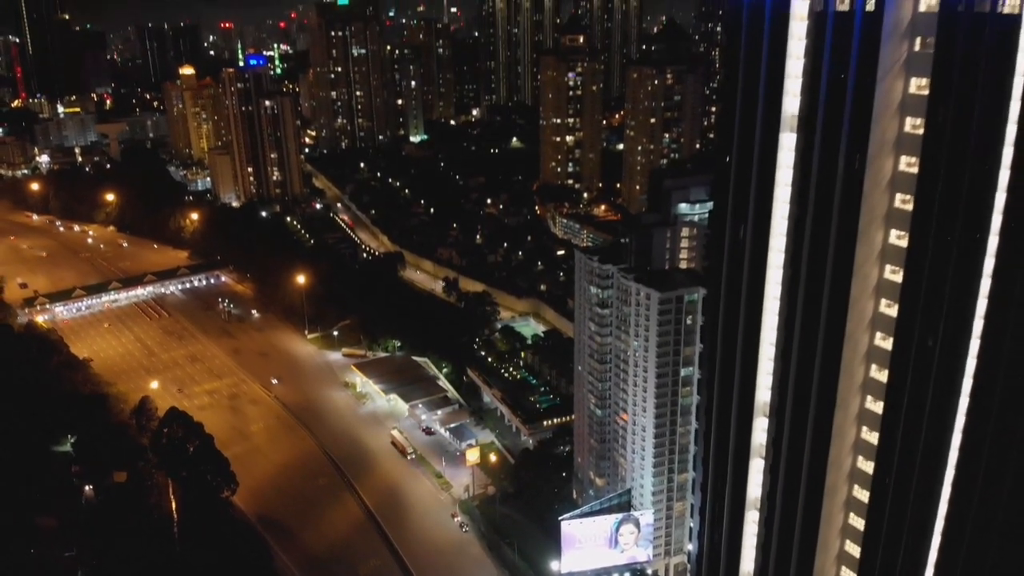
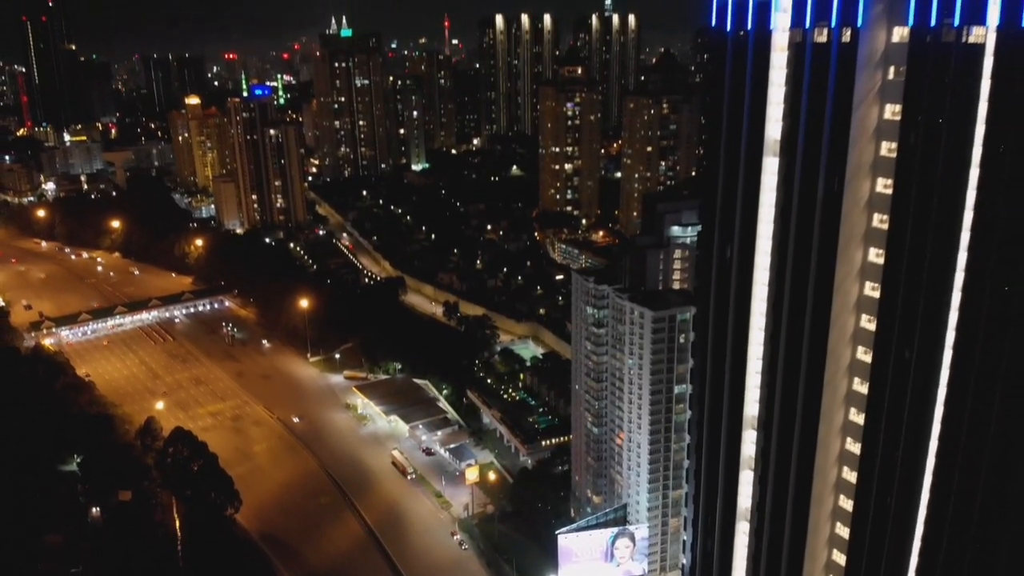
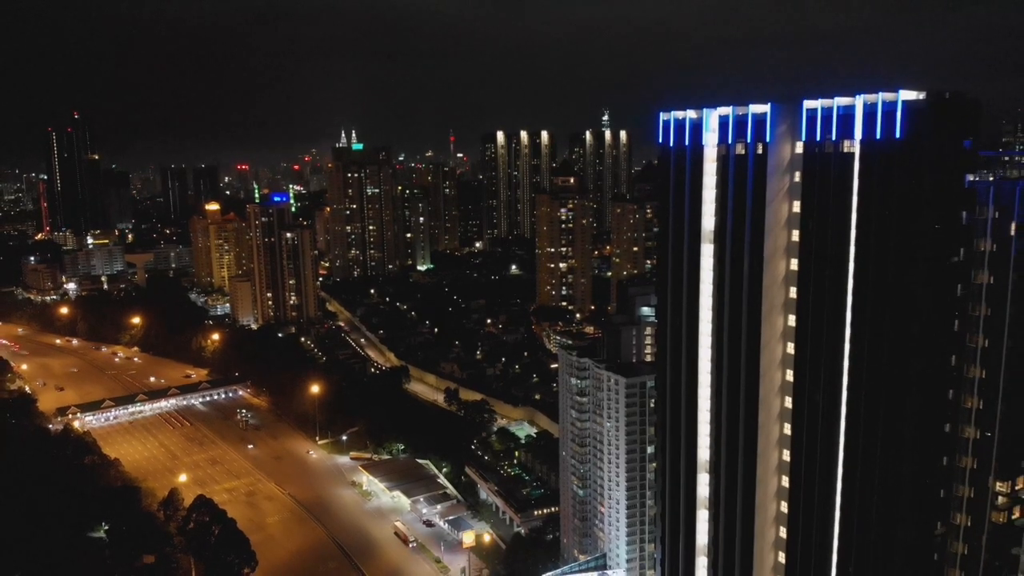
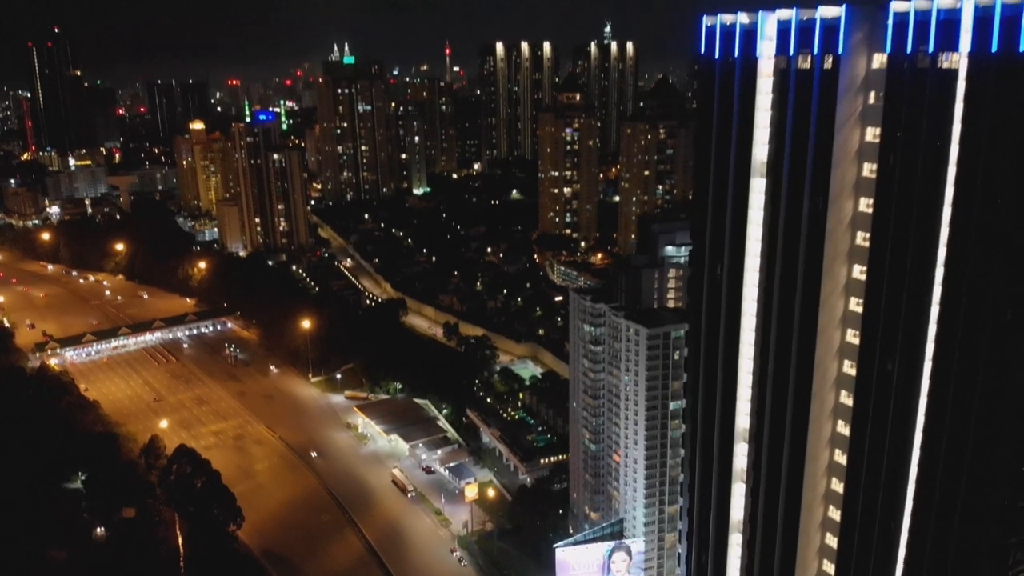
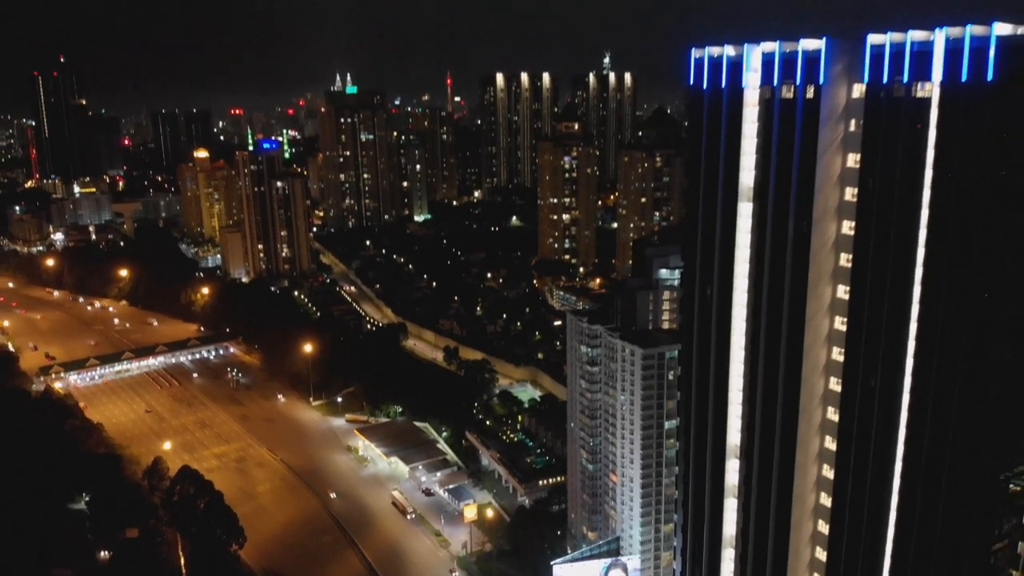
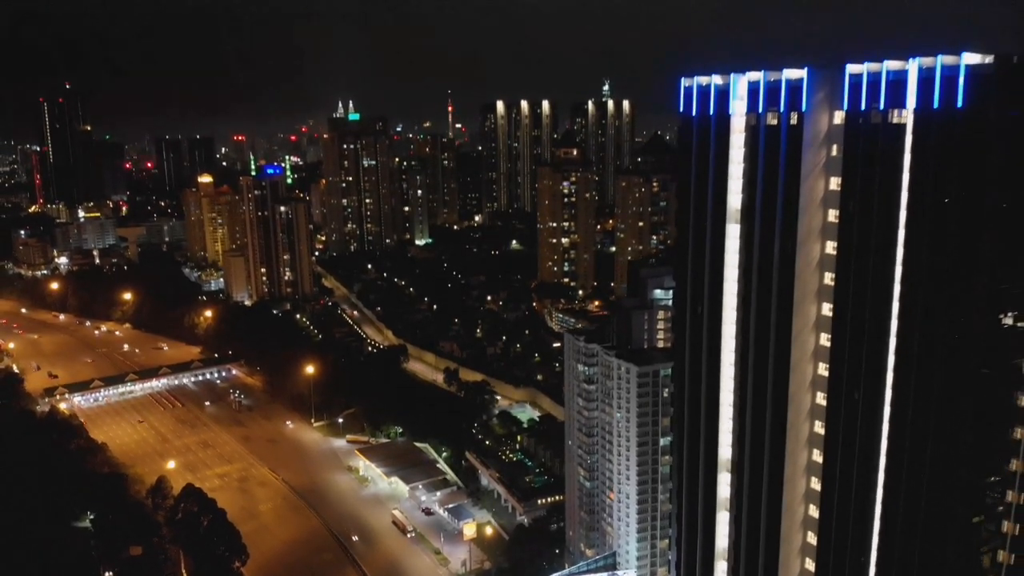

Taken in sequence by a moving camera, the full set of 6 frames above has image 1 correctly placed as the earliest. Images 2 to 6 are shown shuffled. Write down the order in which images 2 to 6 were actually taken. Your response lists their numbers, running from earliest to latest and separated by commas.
2, 4, 5, 6, 3
